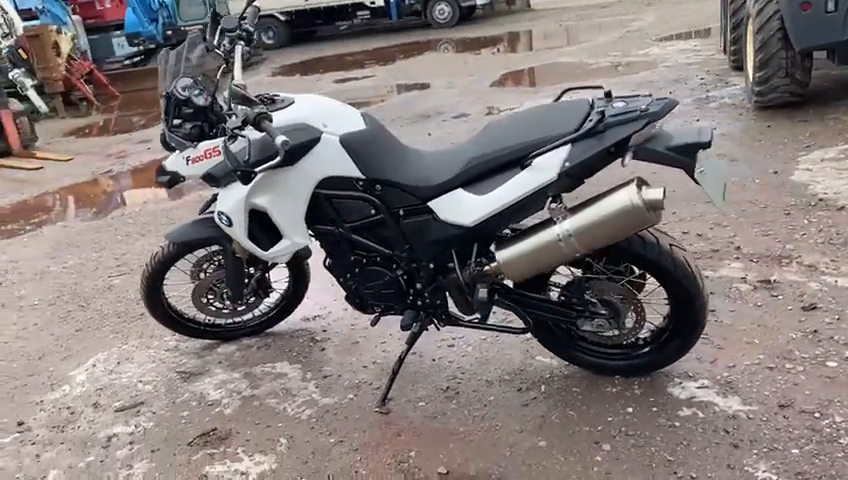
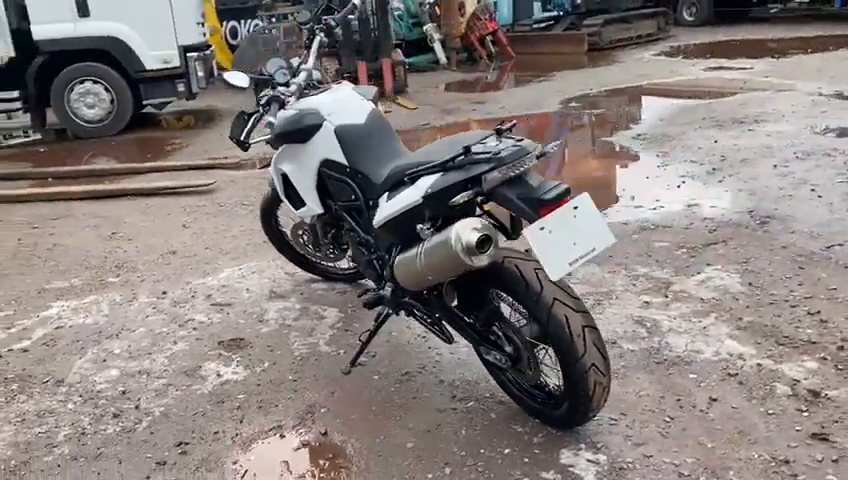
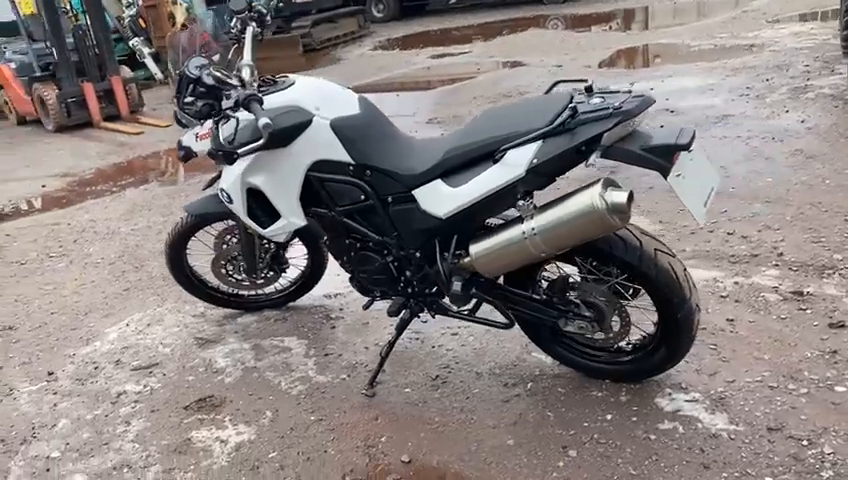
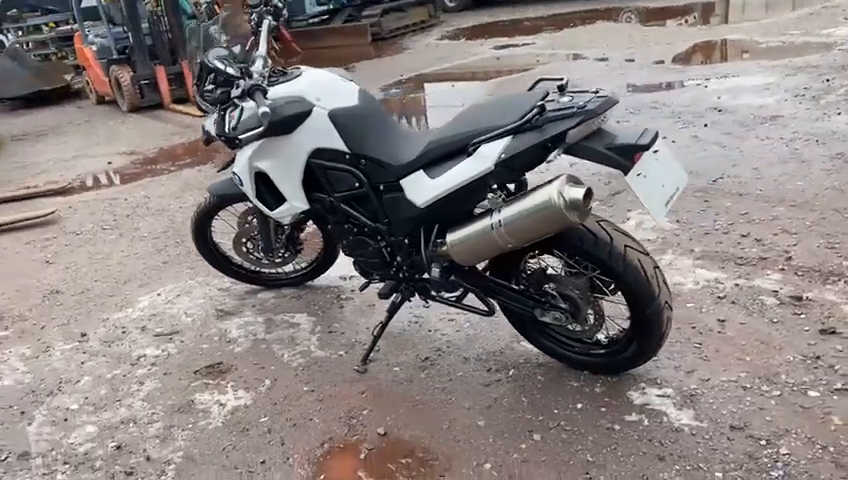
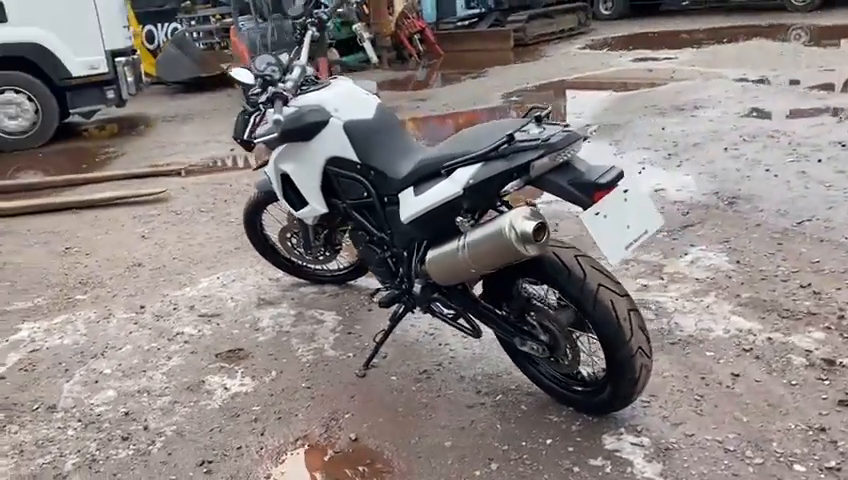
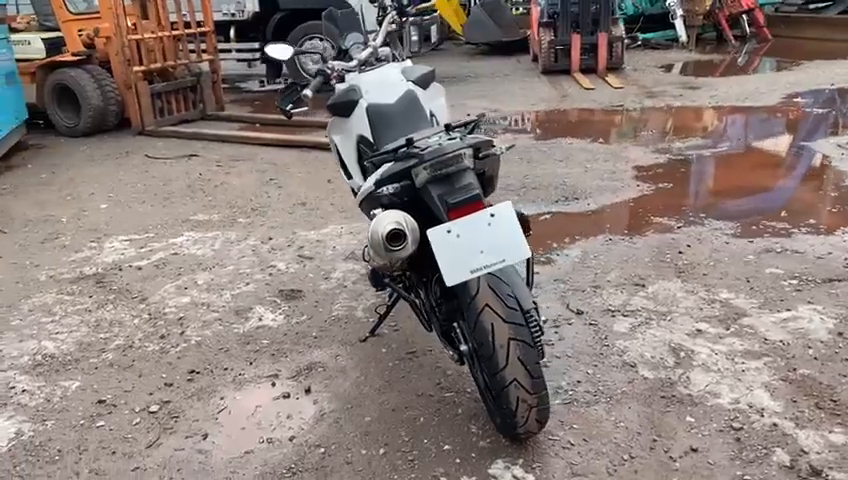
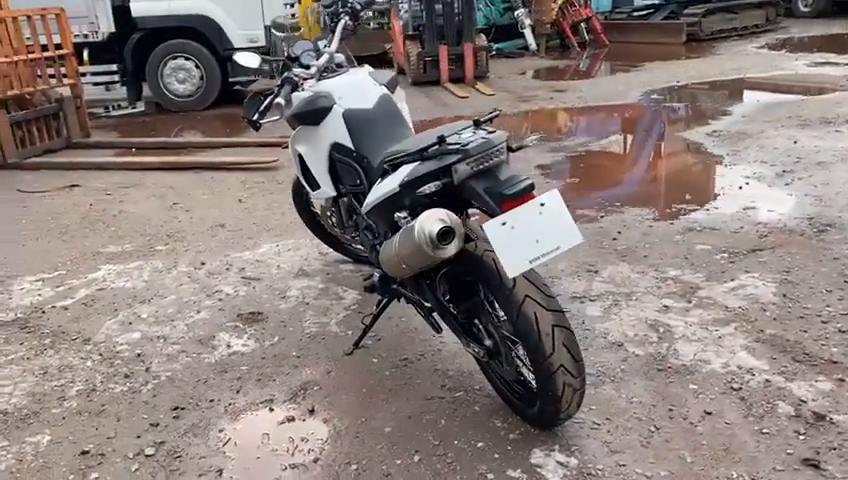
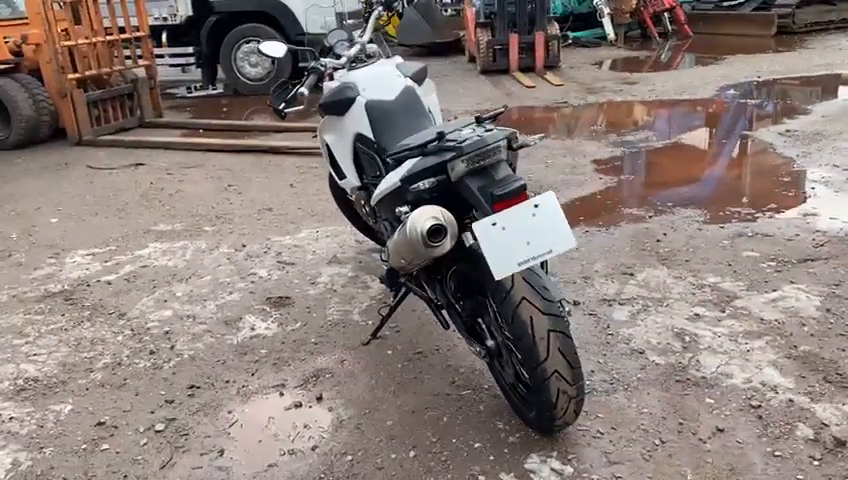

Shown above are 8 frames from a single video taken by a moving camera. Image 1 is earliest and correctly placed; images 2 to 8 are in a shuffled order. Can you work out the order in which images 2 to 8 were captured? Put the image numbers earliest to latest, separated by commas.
3, 4, 5, 2, 7, 8, 6
